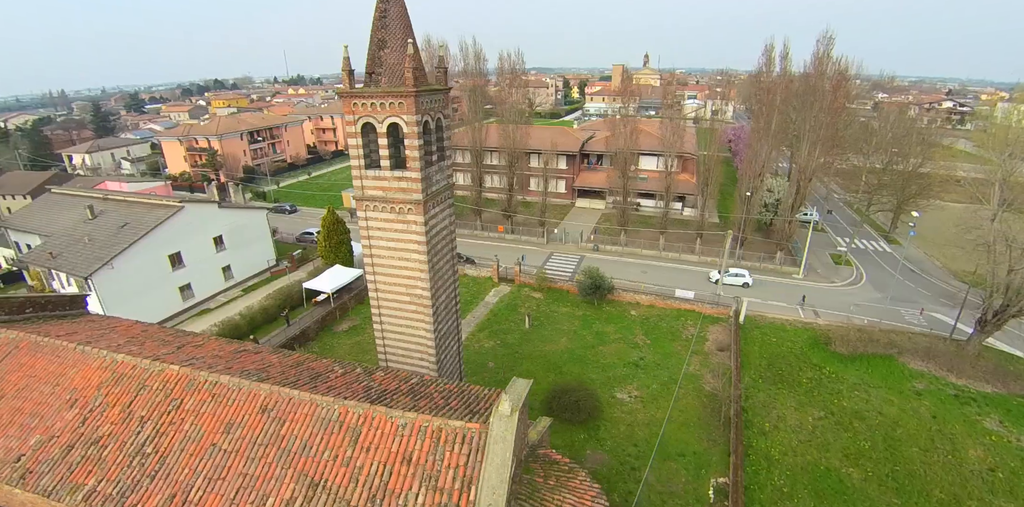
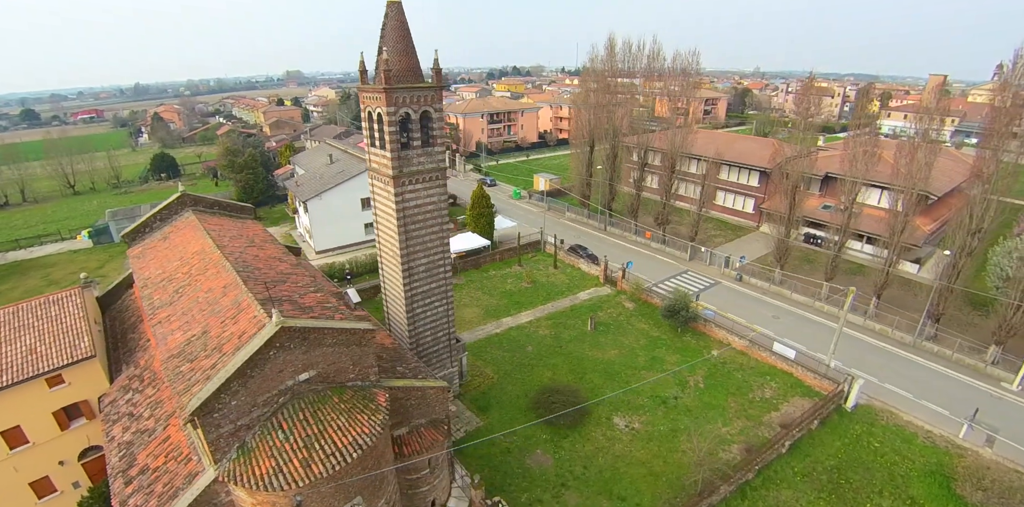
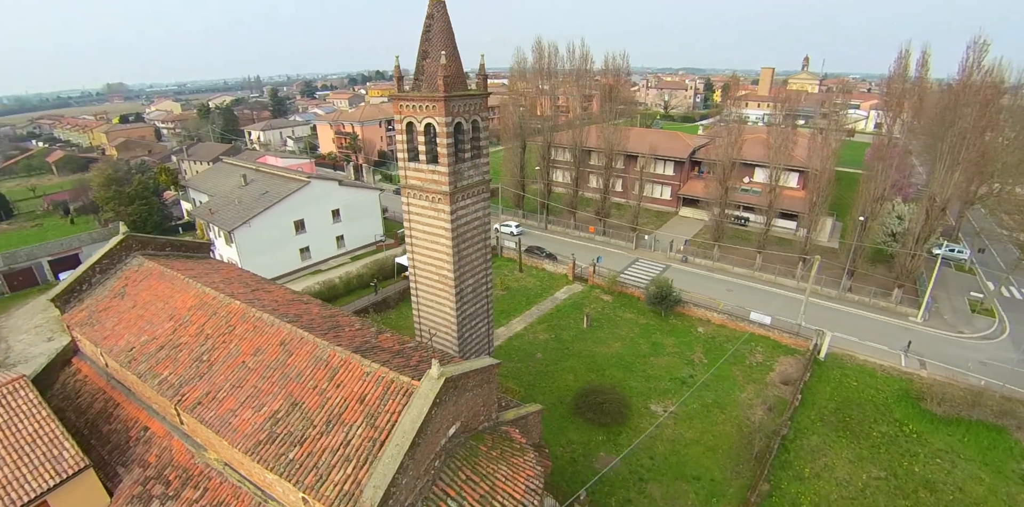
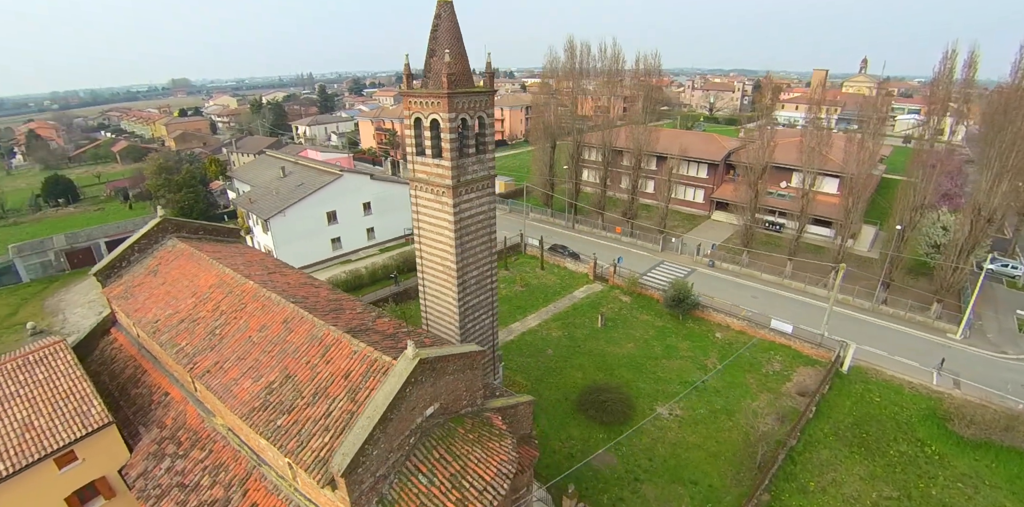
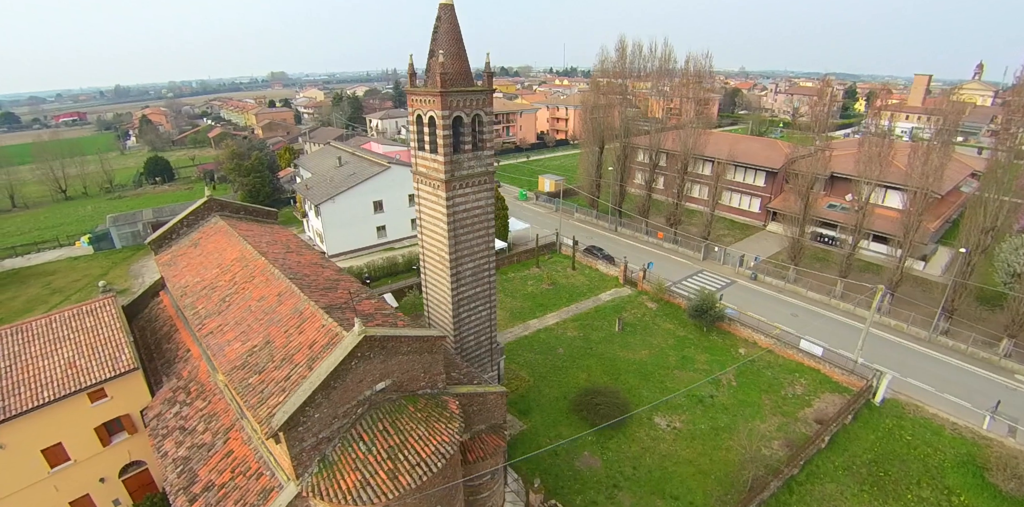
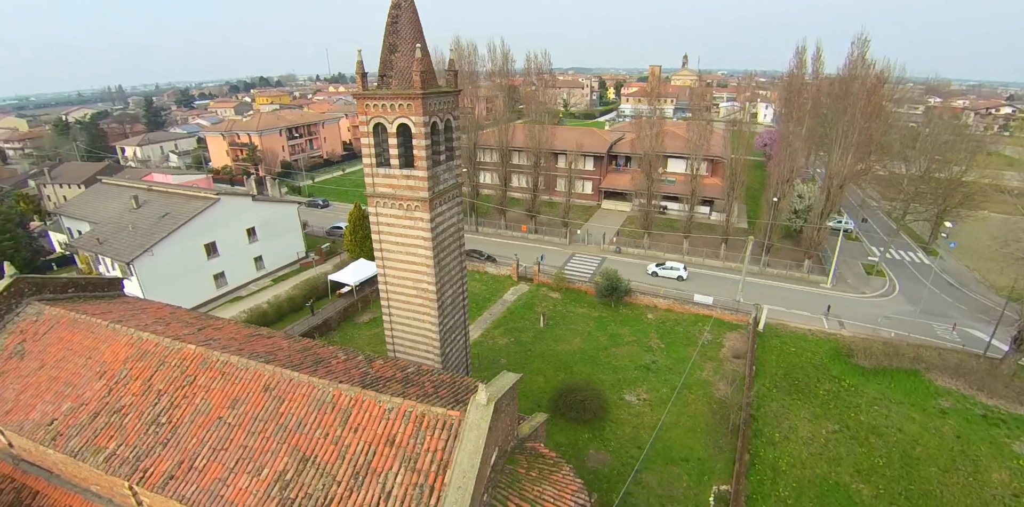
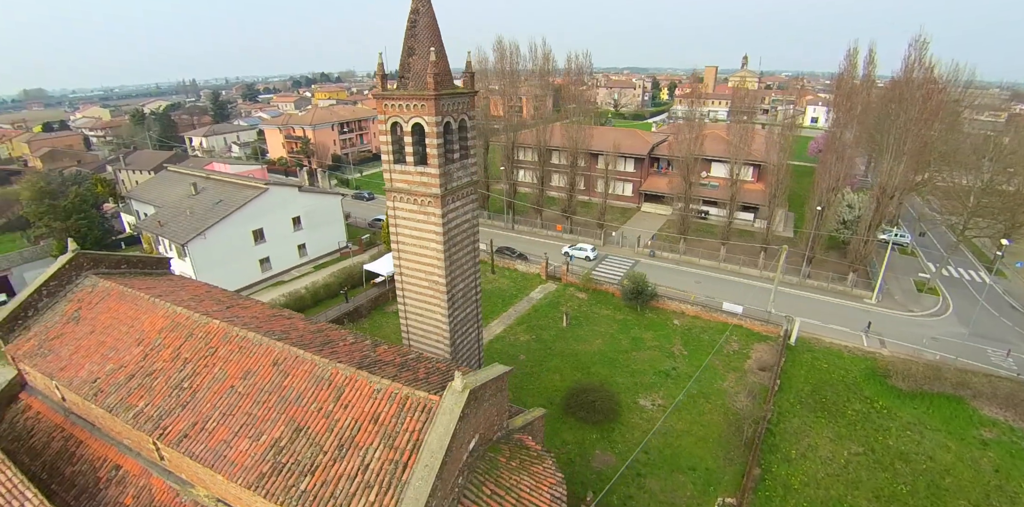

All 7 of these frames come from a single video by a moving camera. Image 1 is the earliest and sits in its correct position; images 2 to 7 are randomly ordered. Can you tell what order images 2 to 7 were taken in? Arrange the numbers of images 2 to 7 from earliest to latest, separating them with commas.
6, 7, 3, 4, 5, 2
